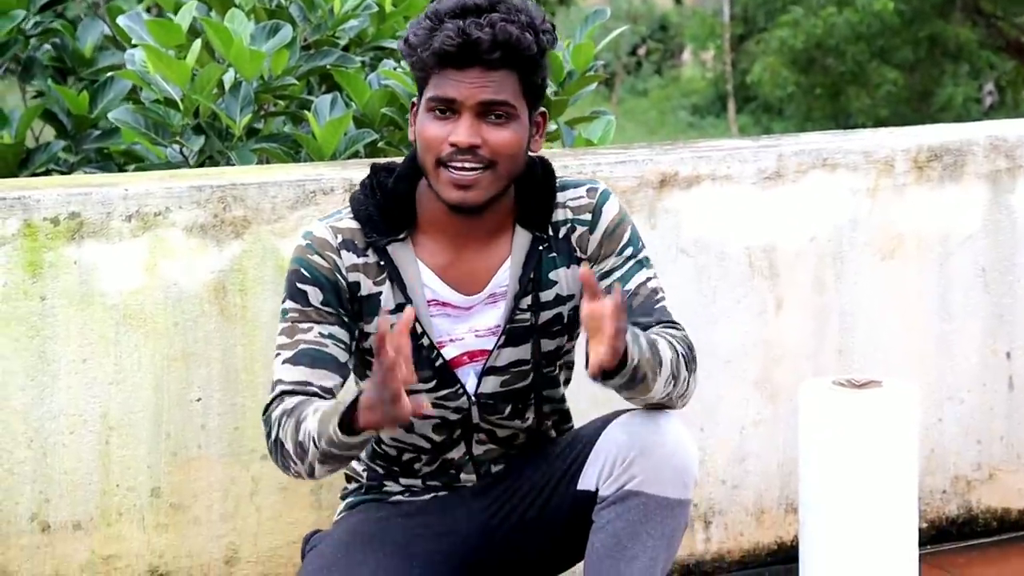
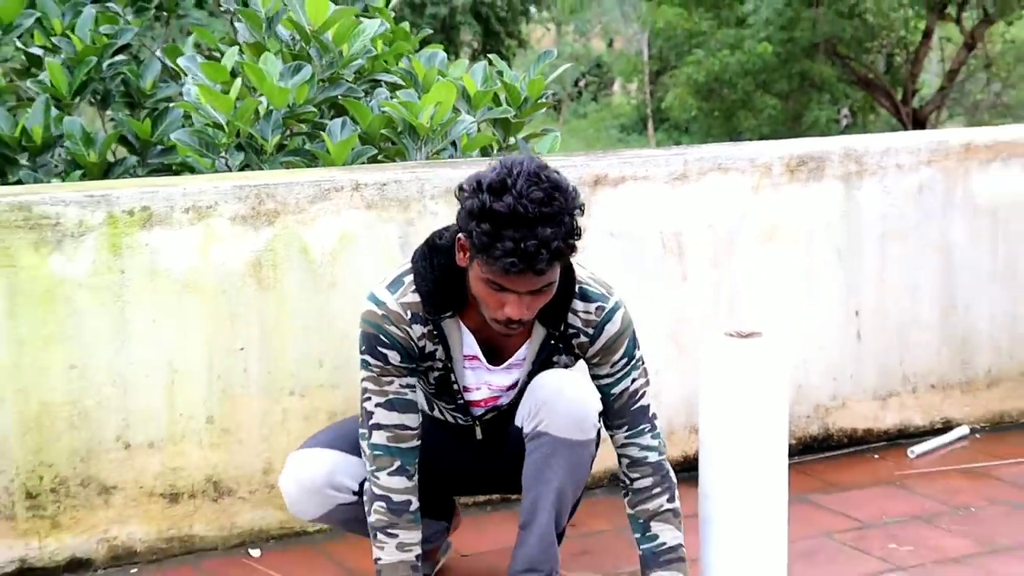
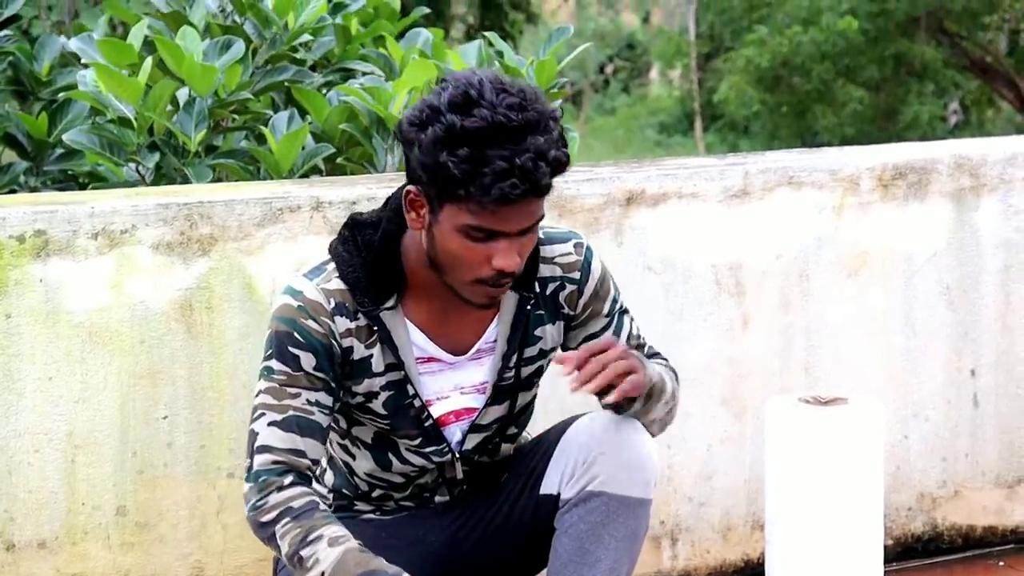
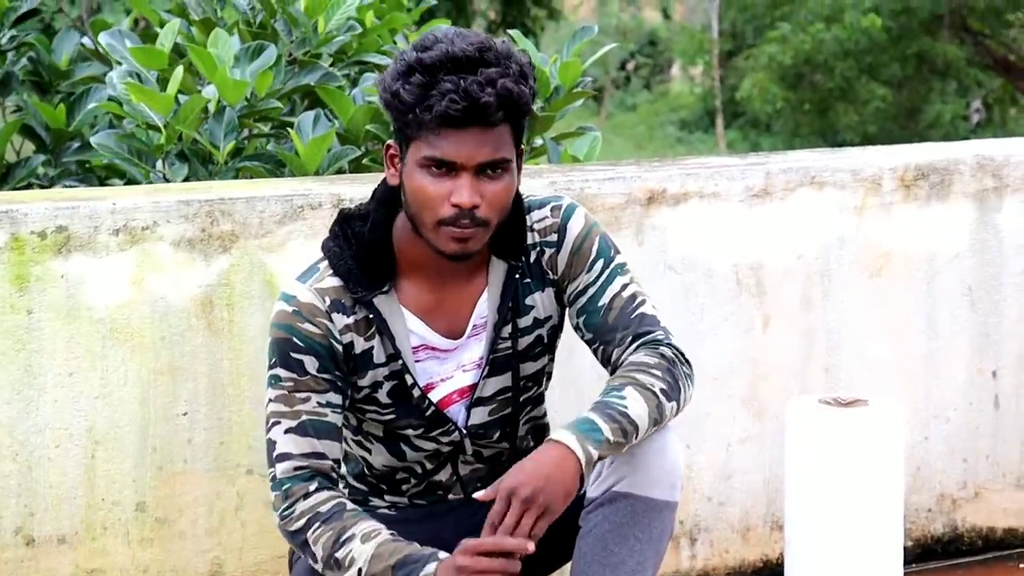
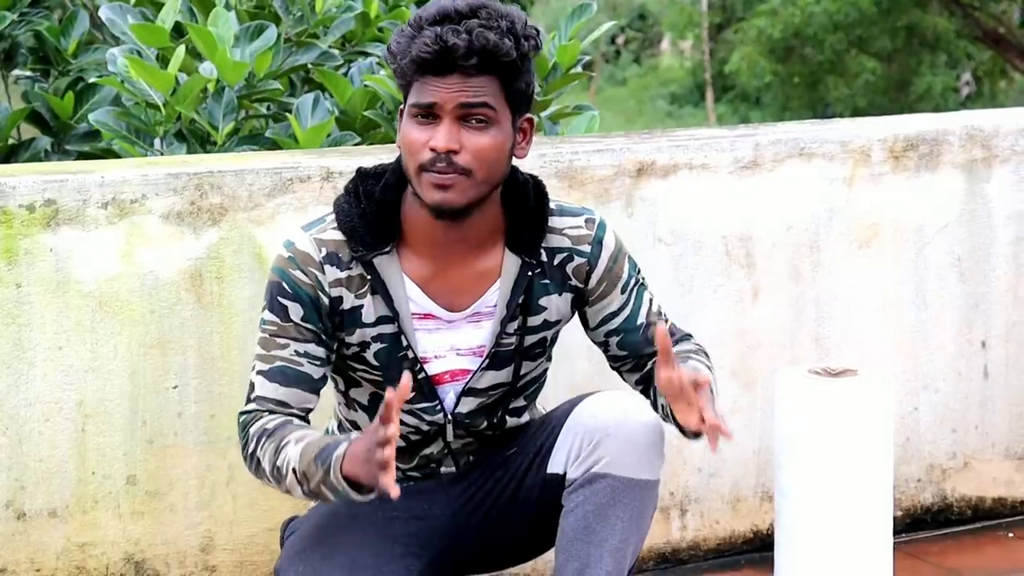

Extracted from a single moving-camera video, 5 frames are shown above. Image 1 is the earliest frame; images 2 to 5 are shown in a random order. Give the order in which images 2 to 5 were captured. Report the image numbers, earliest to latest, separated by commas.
4, 5, 3, 2
